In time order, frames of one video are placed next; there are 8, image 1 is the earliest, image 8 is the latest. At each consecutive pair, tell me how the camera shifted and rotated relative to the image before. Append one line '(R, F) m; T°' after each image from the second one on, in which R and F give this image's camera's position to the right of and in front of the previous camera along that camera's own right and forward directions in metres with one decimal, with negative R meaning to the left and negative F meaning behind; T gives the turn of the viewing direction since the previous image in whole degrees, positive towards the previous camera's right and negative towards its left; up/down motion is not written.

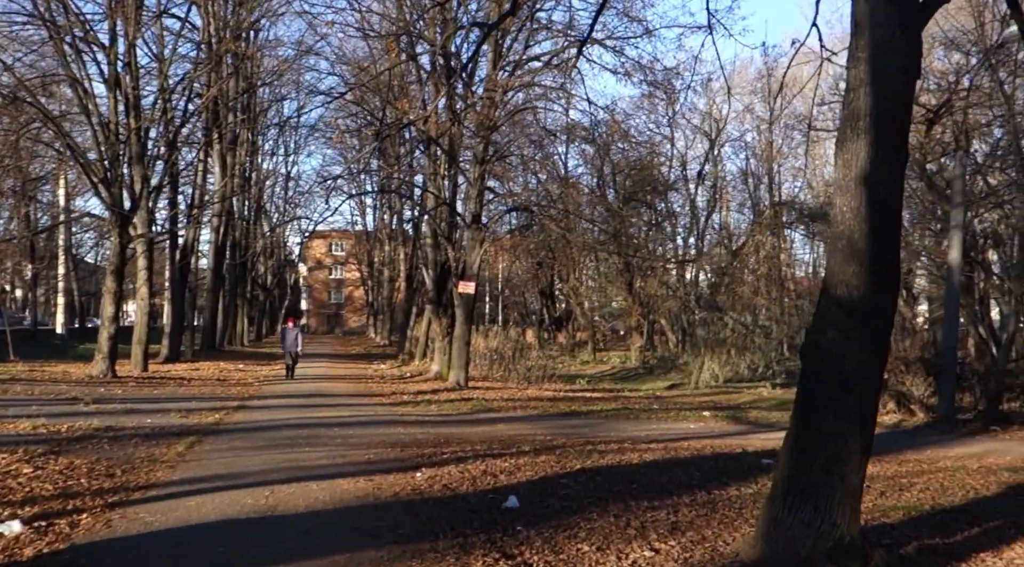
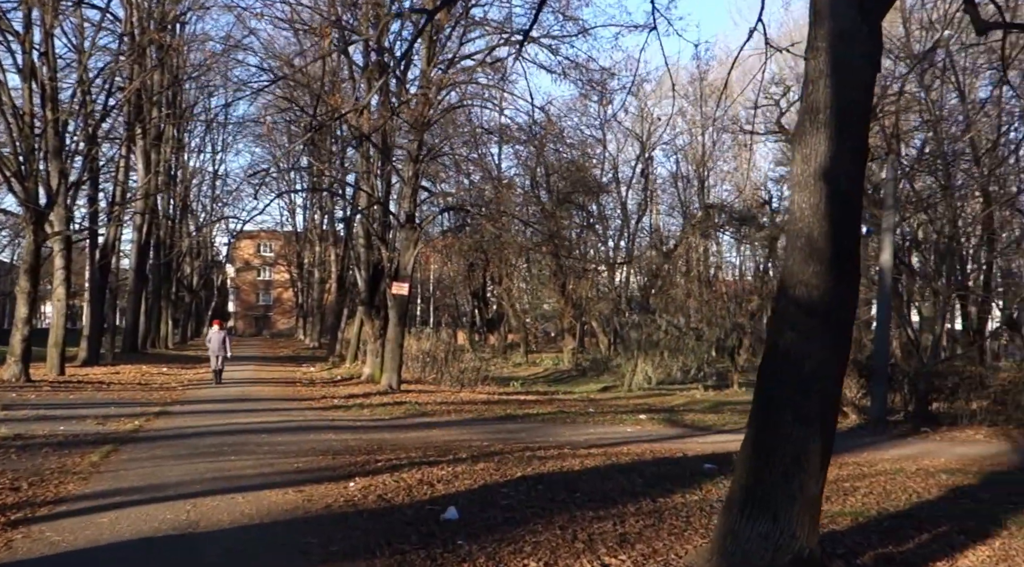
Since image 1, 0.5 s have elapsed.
(0.0, +0.3) m; +4°
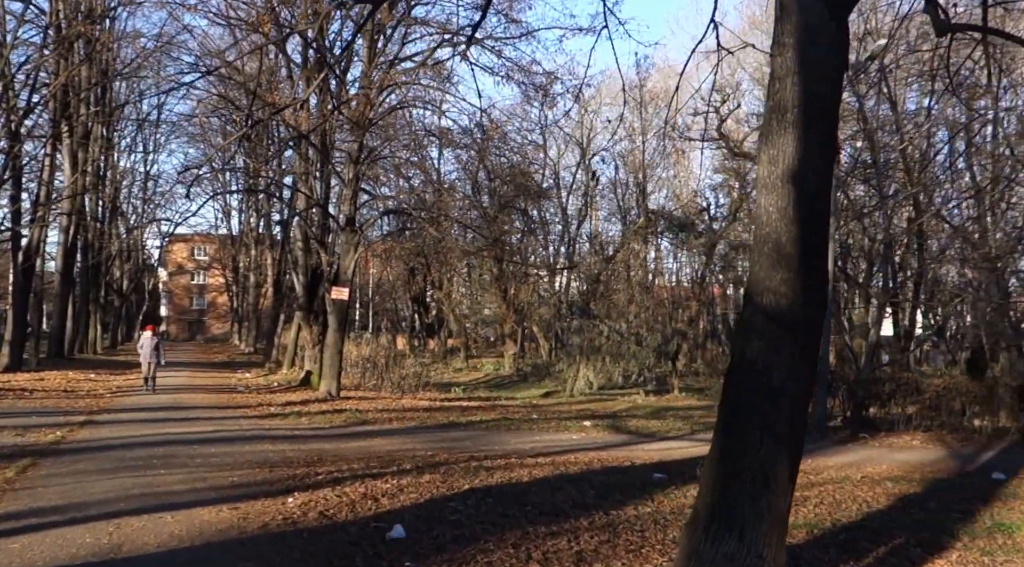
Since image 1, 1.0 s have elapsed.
(-0.1, +0.3) m; +4°
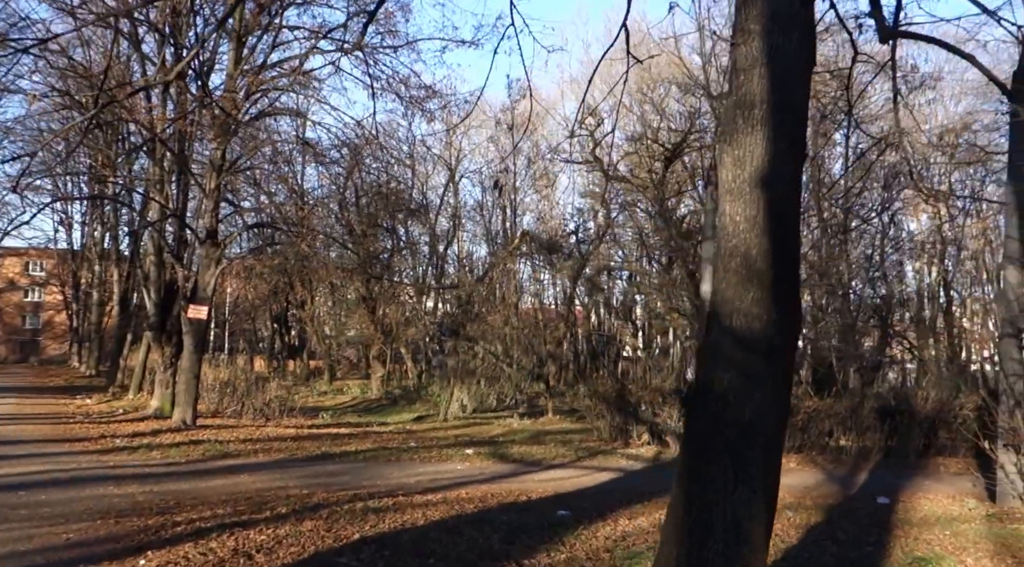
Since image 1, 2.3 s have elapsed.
(-0.2, +0.8) m; +8°
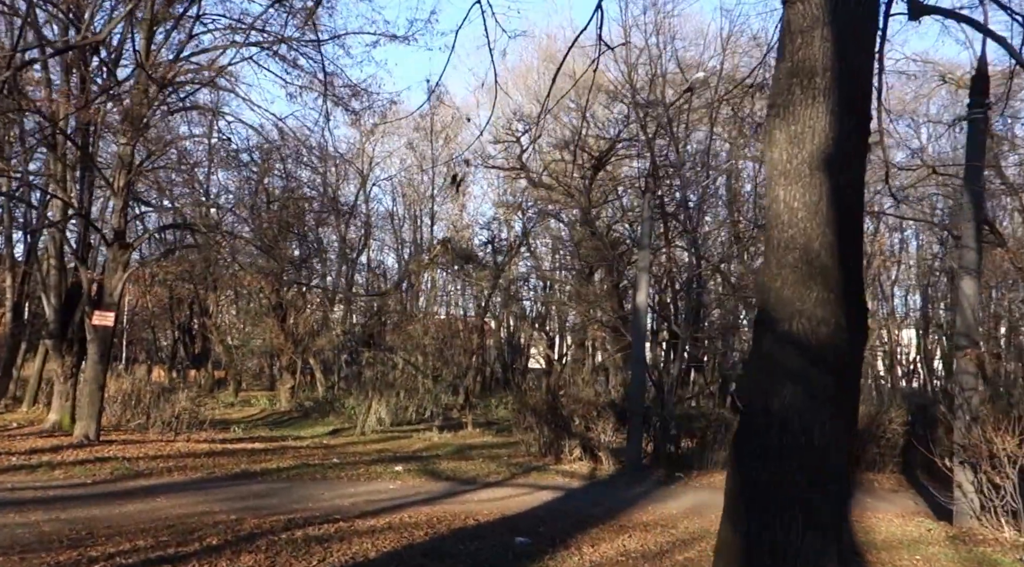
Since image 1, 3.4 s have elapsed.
(-0.4, +0.6) m; +5°
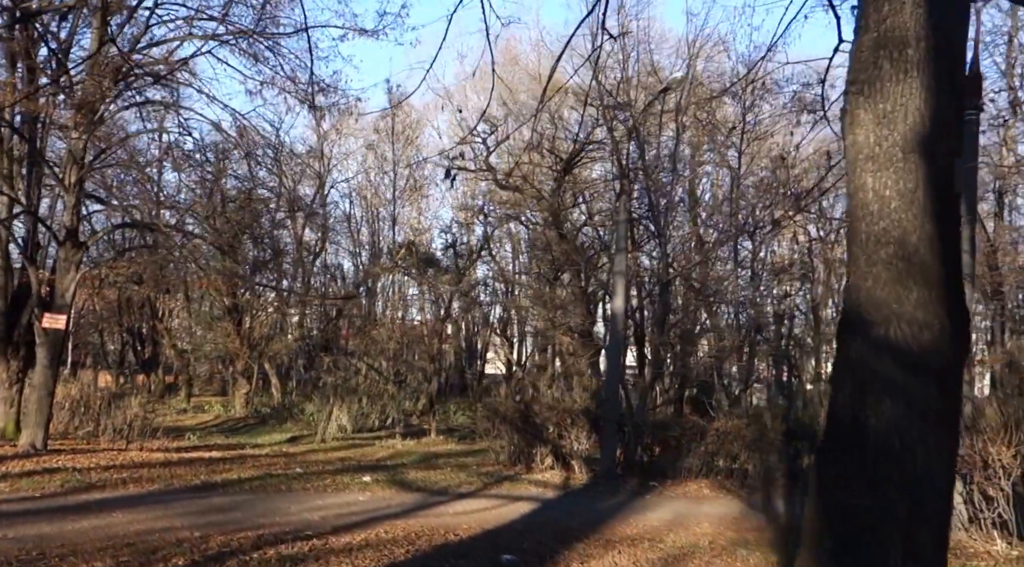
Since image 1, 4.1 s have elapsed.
(-0.2, +0.4) m; +3°
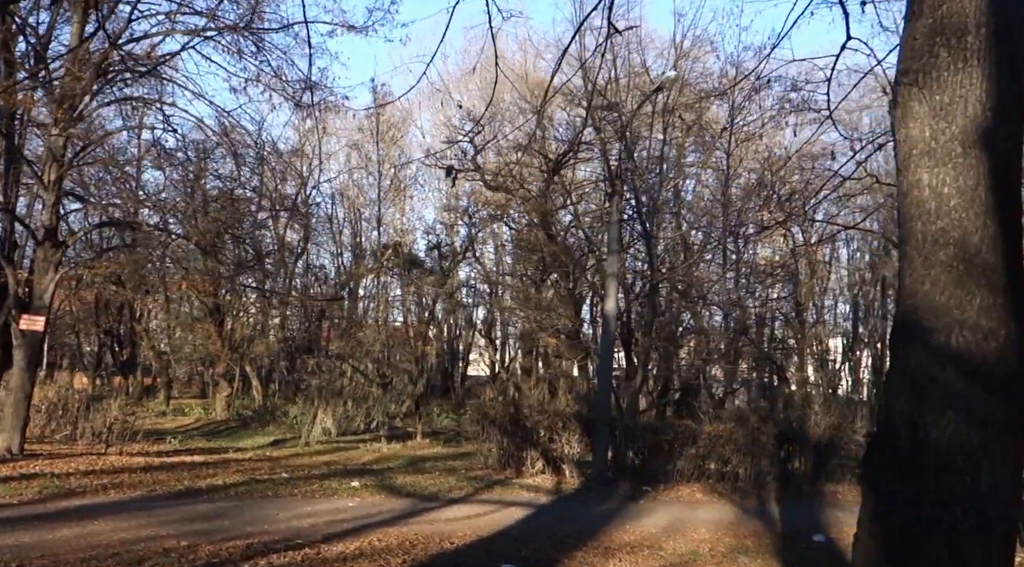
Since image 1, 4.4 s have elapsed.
(-0.1, +0.2) m; +1°
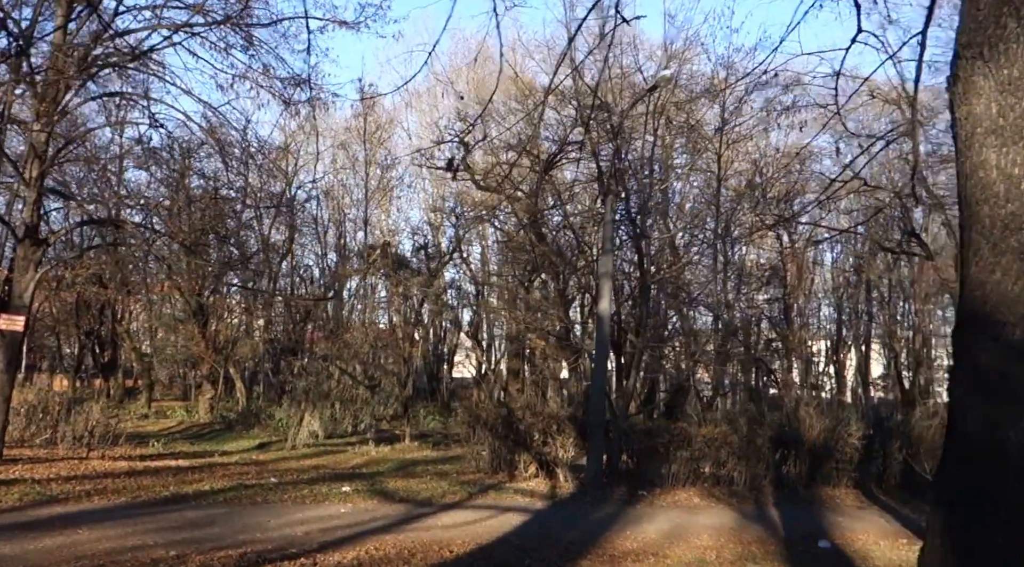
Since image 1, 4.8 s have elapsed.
(-0.1, +0.3) m; +1°
